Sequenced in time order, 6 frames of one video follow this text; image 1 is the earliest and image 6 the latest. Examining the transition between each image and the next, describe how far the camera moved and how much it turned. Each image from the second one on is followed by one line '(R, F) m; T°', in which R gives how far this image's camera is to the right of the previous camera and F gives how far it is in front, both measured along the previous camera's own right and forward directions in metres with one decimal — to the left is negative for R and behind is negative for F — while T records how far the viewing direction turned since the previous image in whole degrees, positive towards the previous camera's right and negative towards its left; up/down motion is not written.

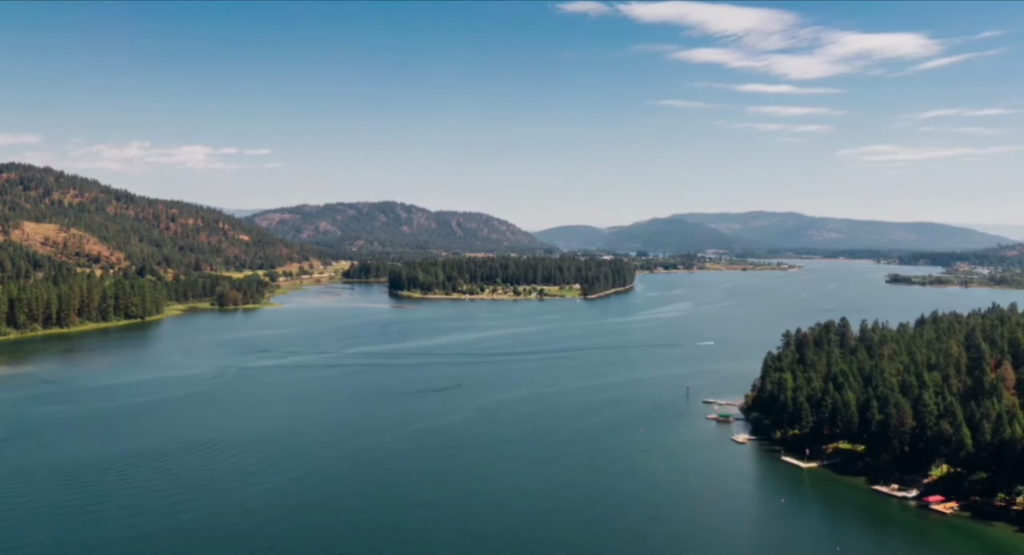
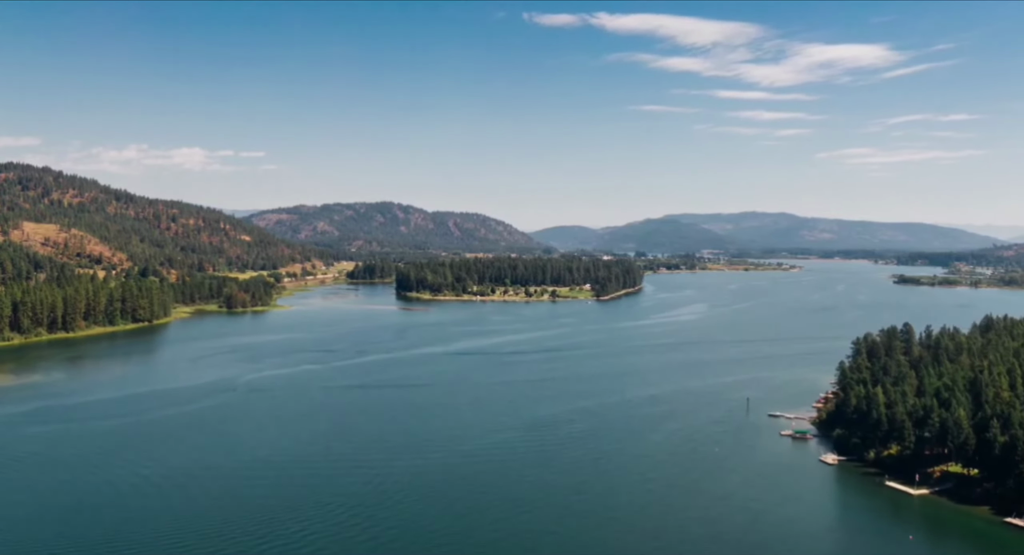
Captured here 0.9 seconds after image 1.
(-1.6, +2.0) m; 0°
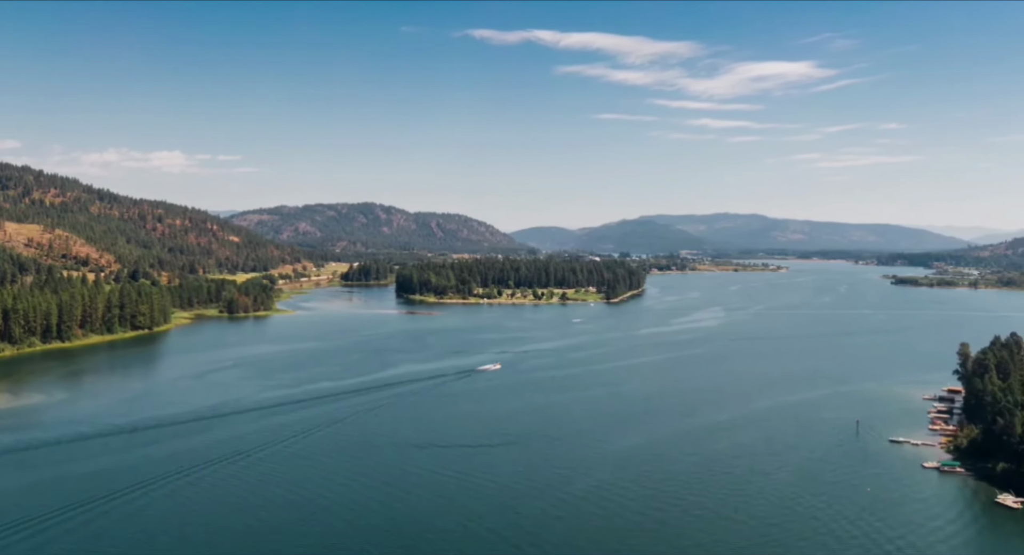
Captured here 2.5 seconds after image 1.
(-2.7, +3.3) m; +1°
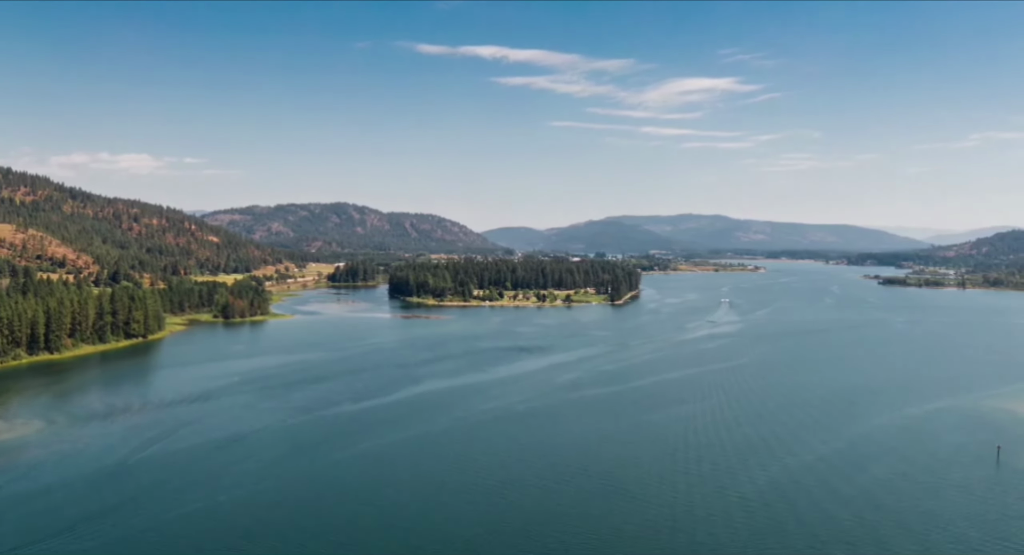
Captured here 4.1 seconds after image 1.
(-2.9, +3.3) m; +2°
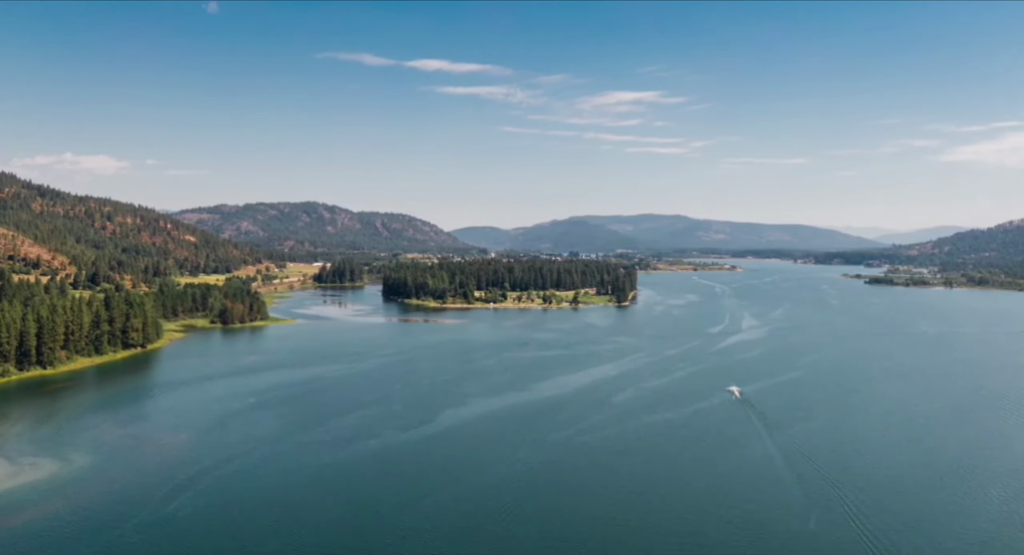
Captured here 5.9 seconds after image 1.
(-3.3, +3.6) m; +2°
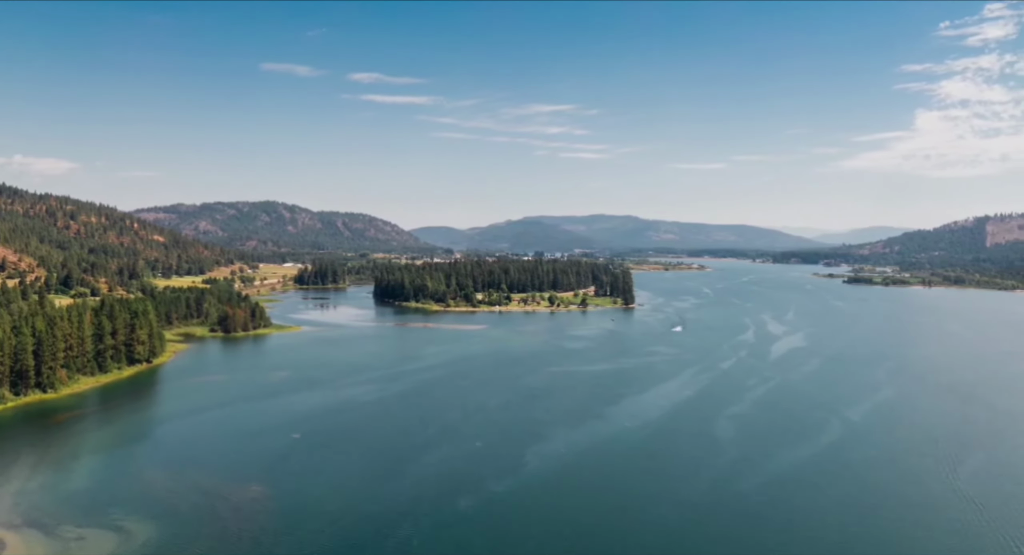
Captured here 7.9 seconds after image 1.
(-4.1, +4.1) m; +3°
